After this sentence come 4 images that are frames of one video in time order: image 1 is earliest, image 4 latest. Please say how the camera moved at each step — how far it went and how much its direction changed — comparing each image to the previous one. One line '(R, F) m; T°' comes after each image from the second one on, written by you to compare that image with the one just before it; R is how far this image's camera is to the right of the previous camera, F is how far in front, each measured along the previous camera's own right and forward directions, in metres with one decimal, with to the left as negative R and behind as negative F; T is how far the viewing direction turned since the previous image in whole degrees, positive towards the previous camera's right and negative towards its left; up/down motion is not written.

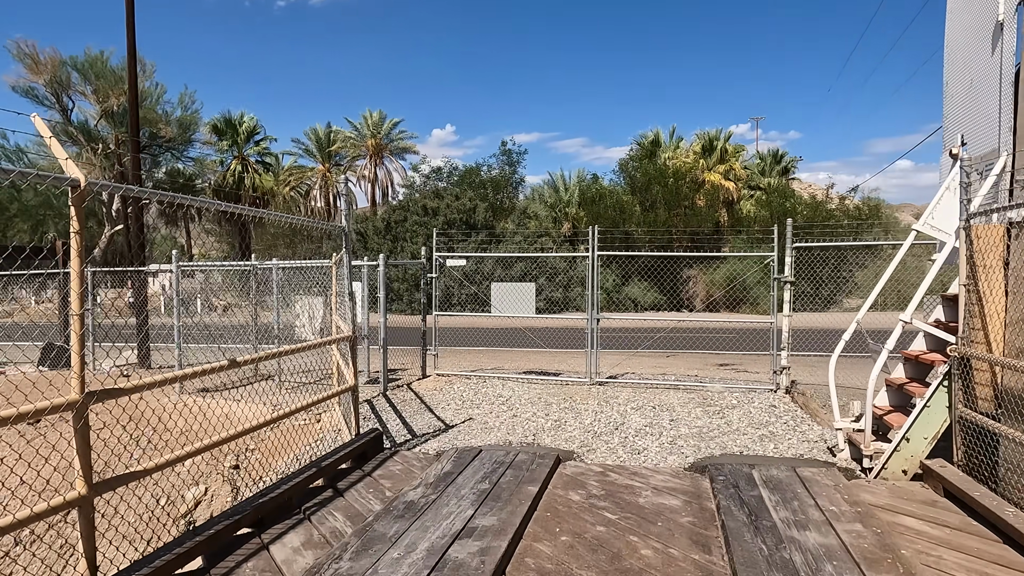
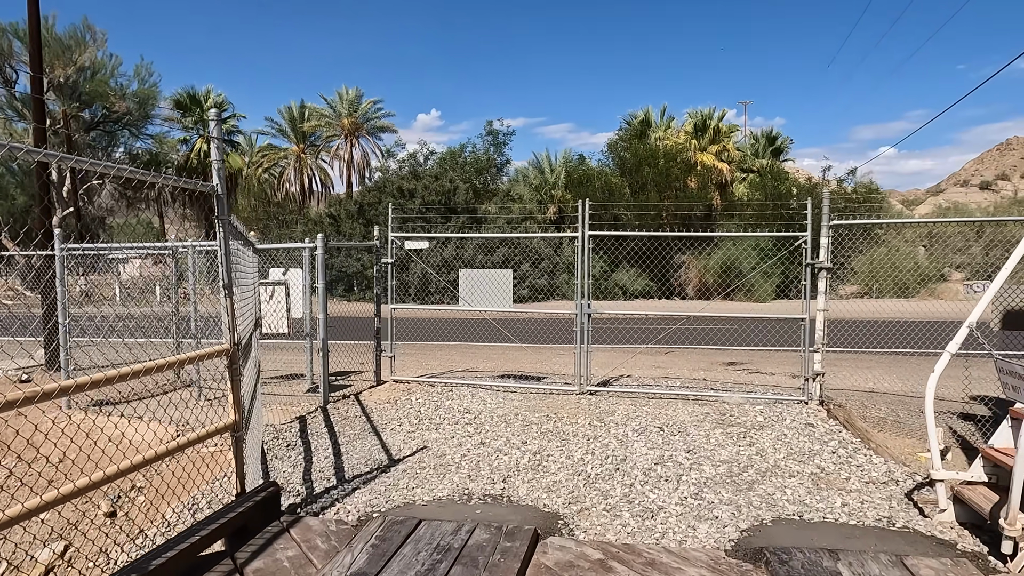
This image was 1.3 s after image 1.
(+0.2, +1.6) m; +1°
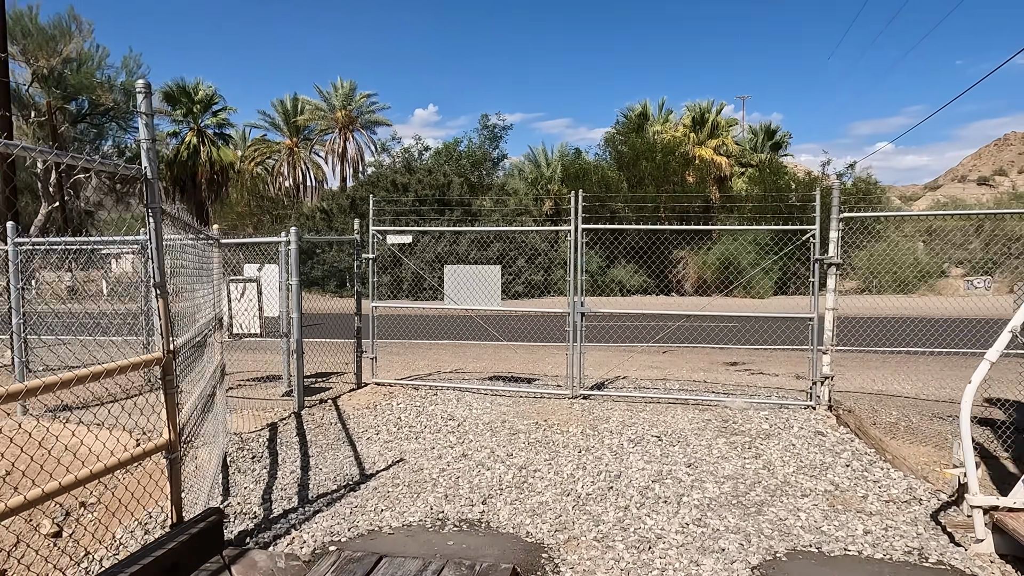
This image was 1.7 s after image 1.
(+0.1, +0.4) m; 0°
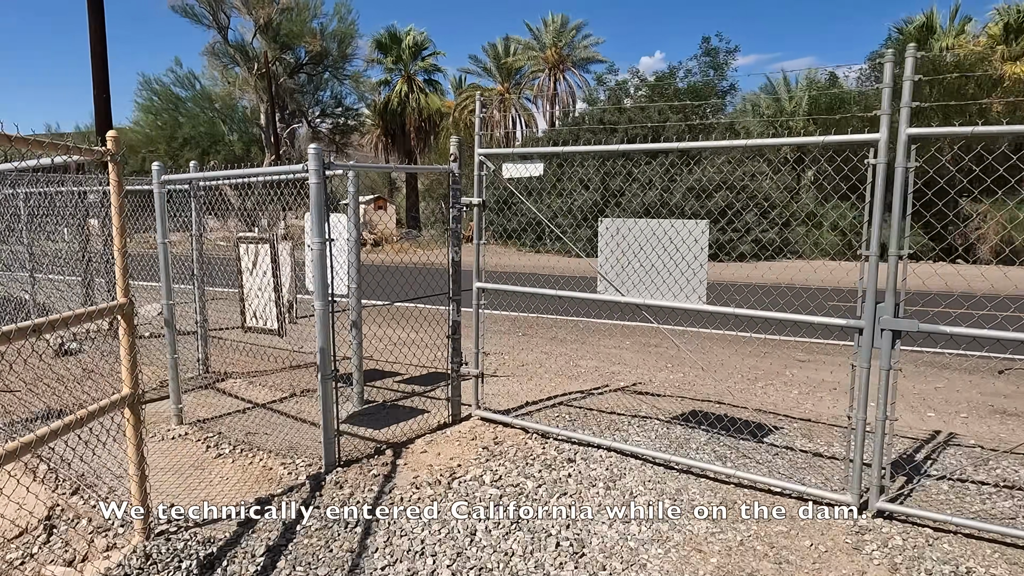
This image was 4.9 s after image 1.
(0.0, +3.3) m; -19°
